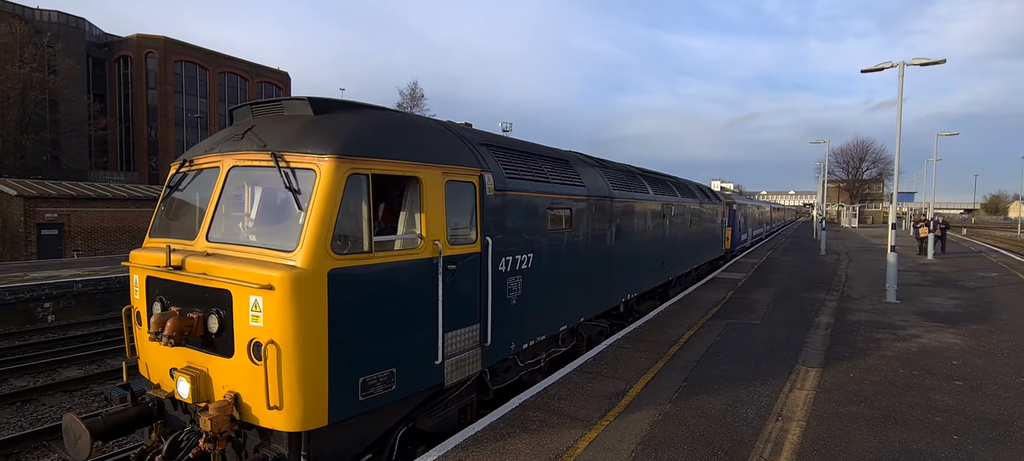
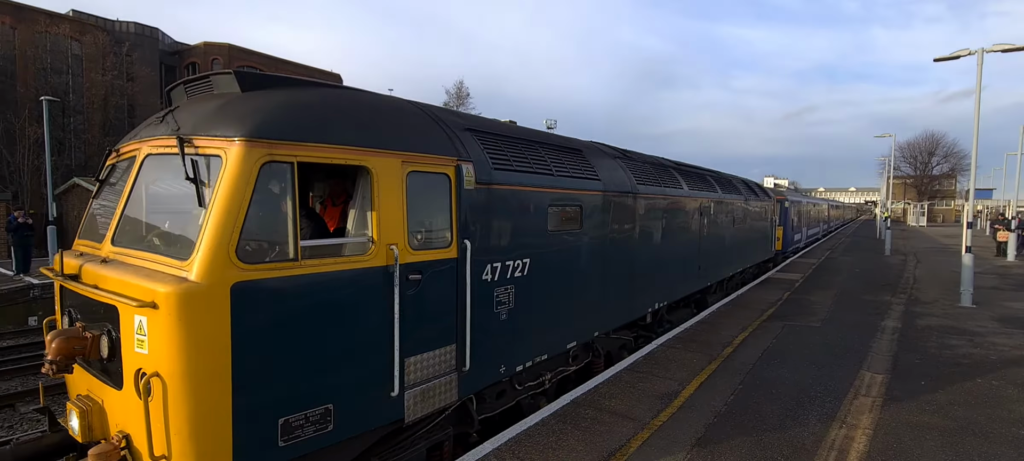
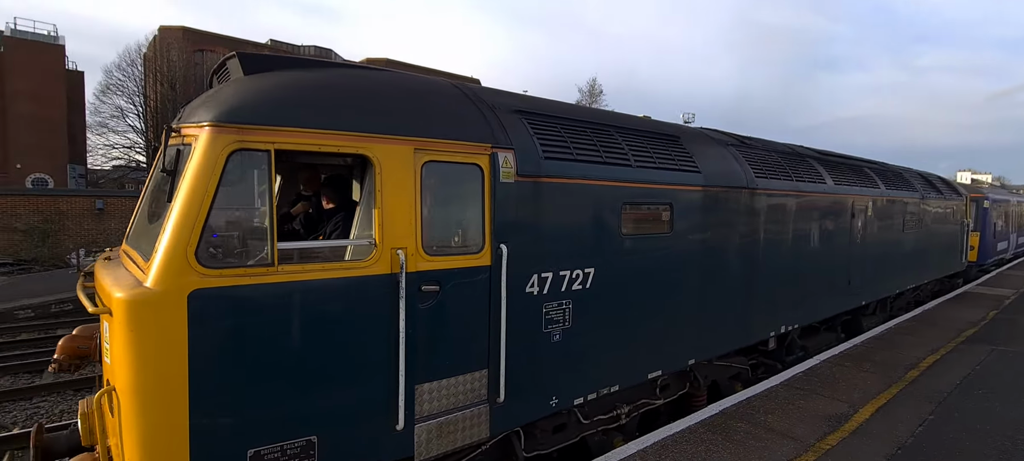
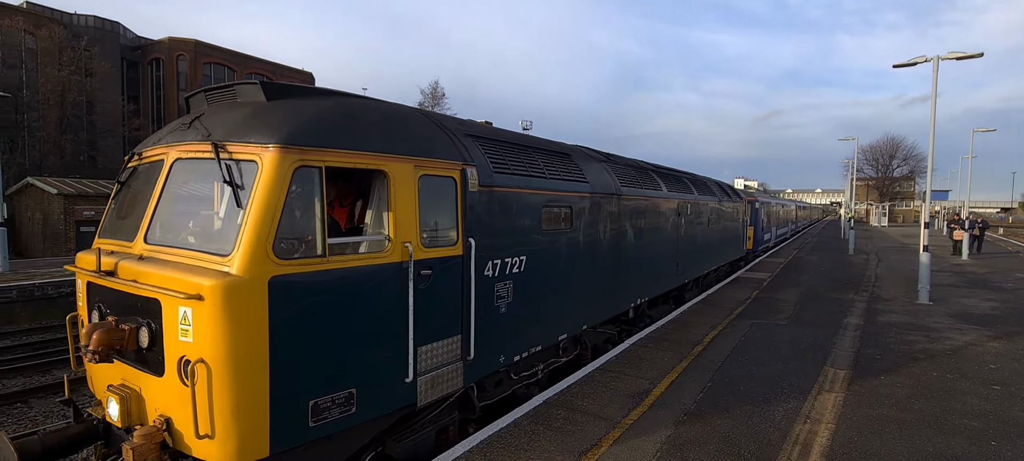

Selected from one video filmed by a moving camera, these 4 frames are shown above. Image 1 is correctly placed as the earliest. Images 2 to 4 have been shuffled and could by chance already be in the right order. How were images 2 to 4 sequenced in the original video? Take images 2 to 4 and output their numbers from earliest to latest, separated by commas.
4, 2, 3
